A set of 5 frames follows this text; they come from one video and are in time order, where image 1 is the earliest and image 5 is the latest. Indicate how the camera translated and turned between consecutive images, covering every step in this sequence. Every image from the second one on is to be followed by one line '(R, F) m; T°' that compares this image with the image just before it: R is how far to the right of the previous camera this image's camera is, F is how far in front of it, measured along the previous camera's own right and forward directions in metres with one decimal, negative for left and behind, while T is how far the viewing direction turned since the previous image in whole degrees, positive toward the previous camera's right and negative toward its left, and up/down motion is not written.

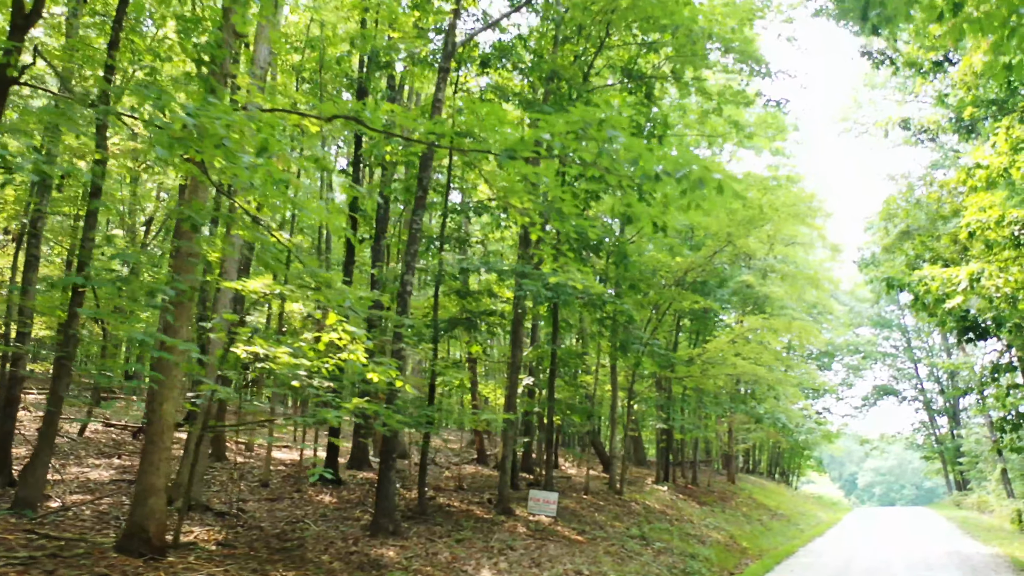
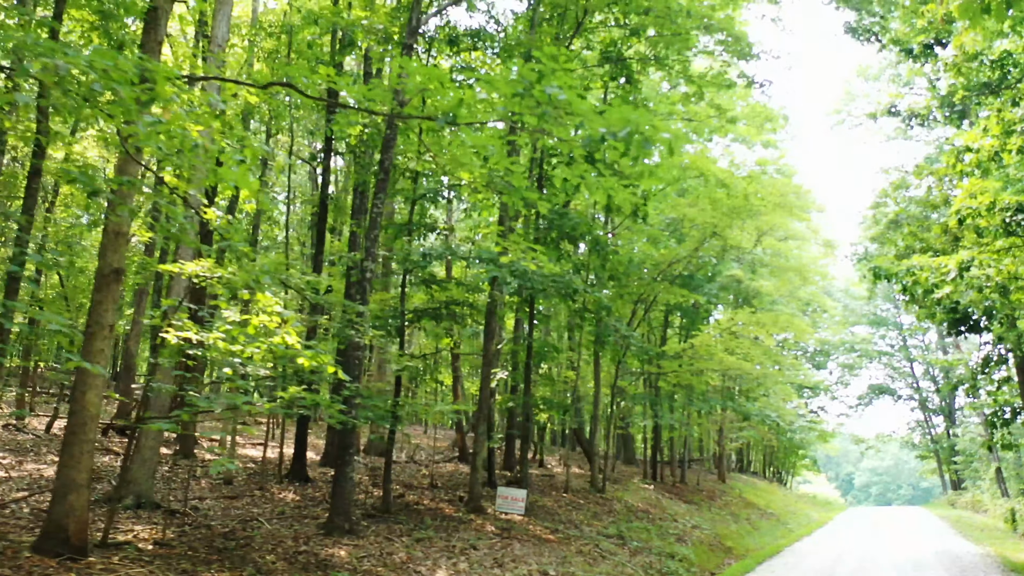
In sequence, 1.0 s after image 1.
(+0.3, +0.4) m; 0°
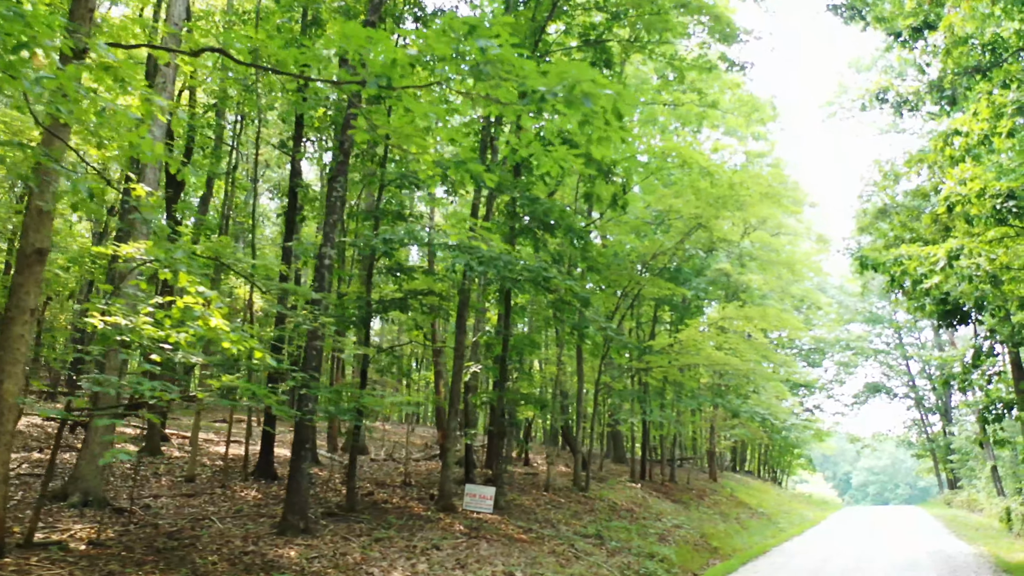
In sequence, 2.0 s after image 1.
(+0.3, +0.4) m; 0°
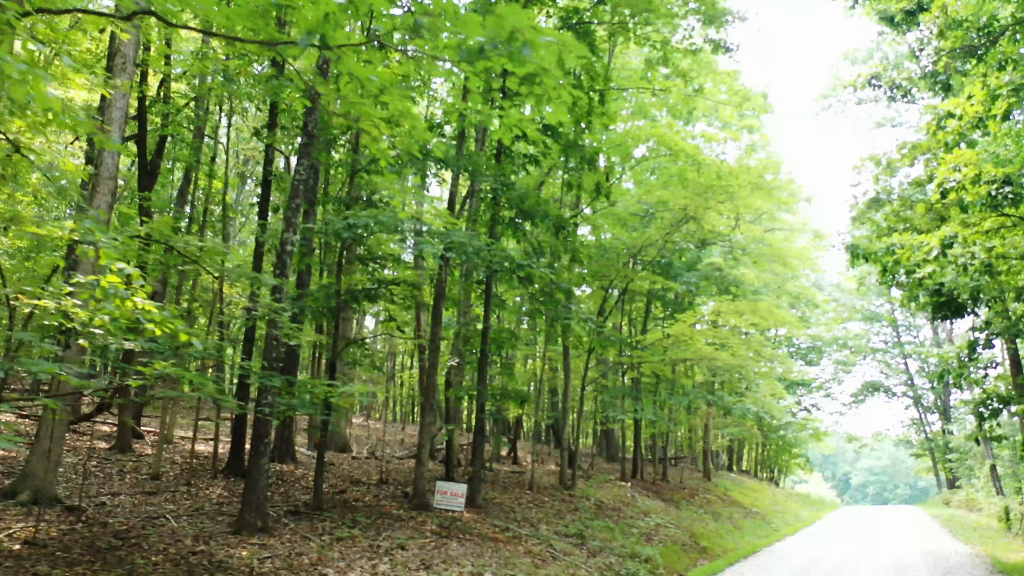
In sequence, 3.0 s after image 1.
(+0.3, +0.4) m; 0°
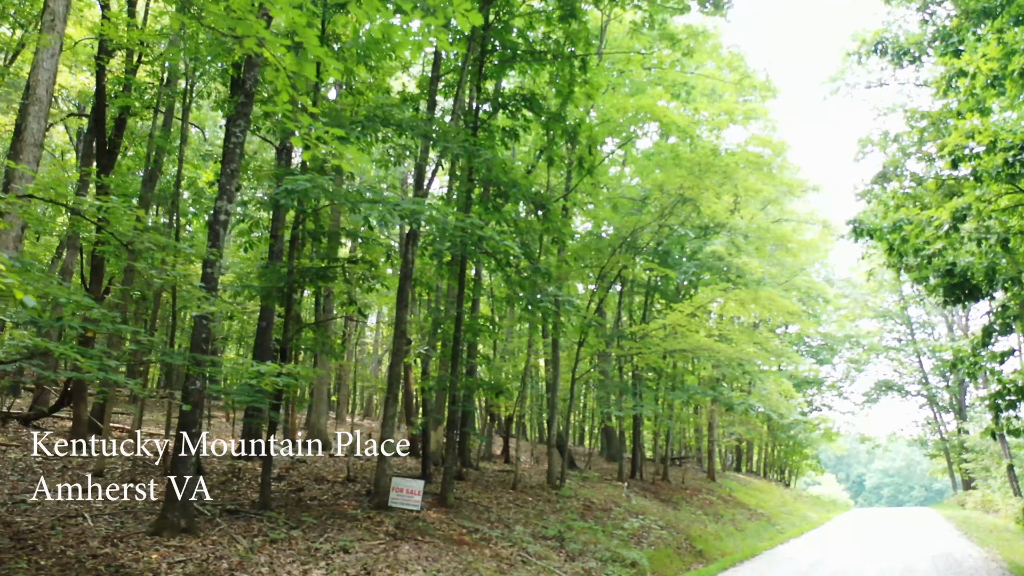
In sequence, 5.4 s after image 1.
(+0.4, +0.8) m; -1°
